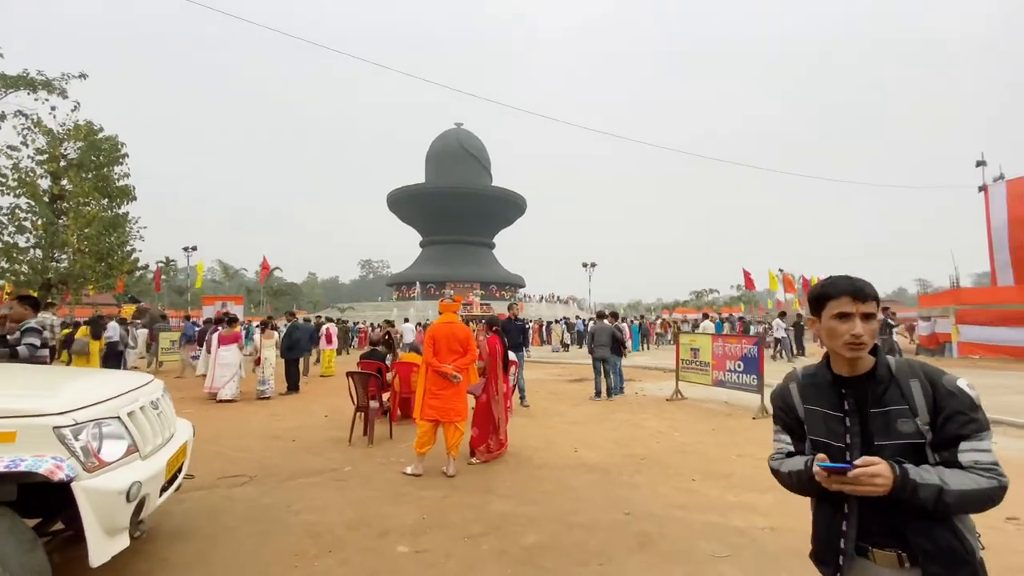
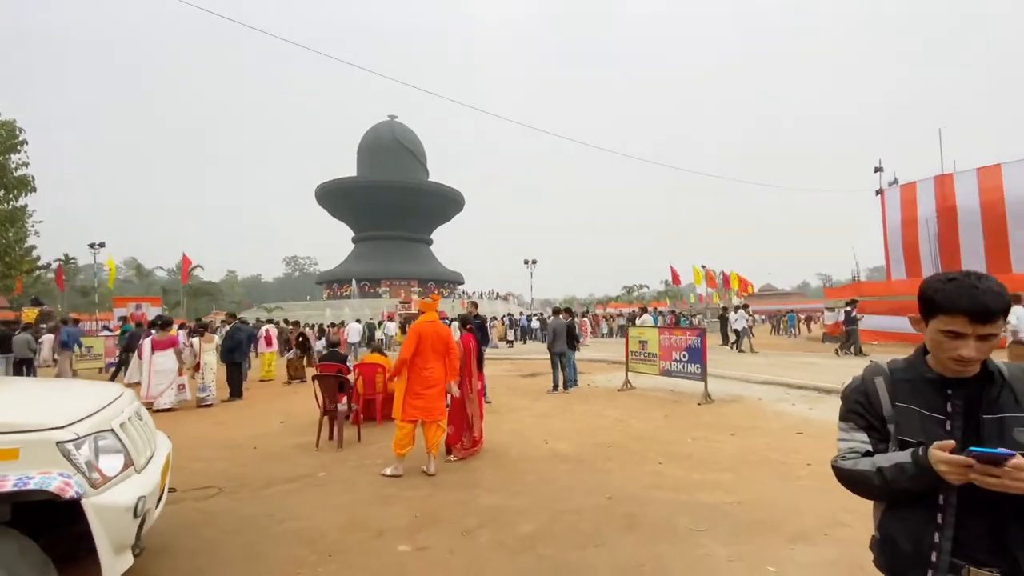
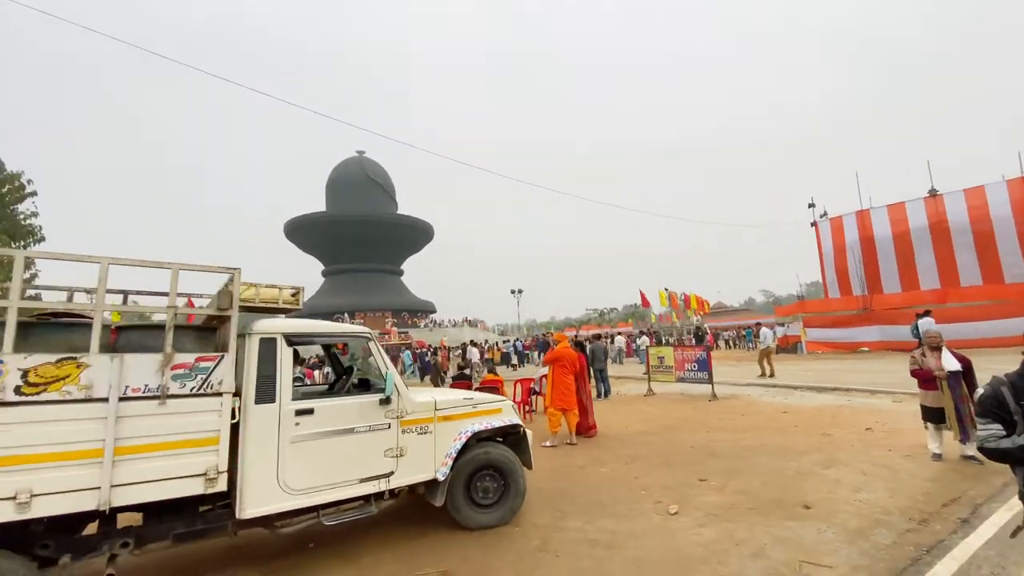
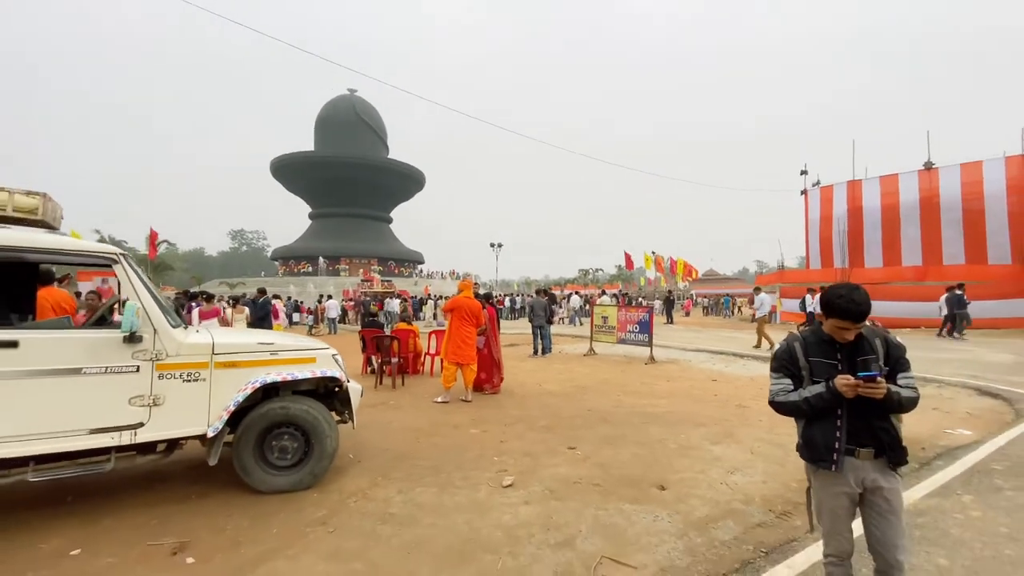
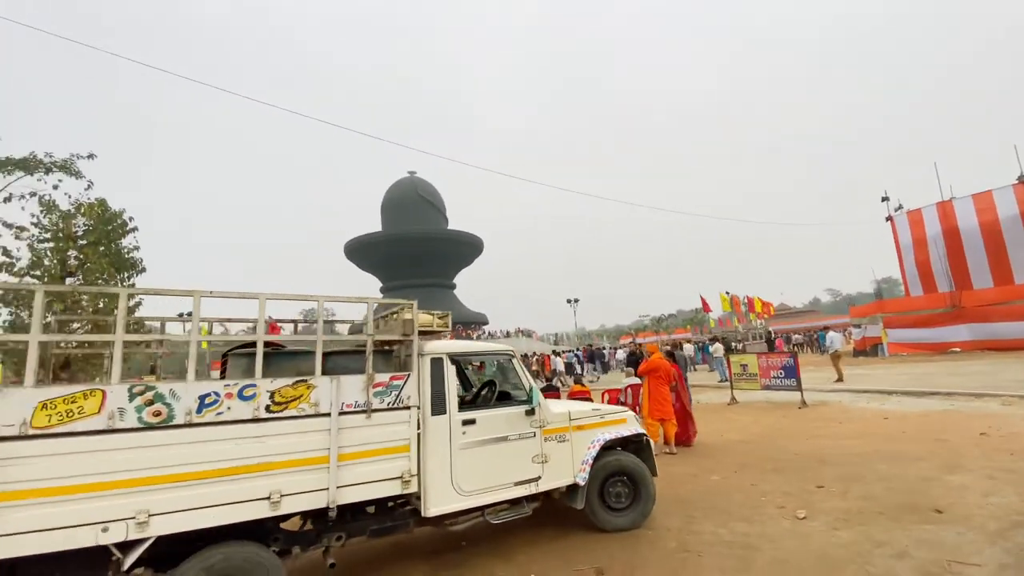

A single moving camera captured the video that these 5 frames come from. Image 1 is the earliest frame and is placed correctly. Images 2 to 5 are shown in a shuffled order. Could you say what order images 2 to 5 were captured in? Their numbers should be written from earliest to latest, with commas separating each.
2, 4, 3, 5
